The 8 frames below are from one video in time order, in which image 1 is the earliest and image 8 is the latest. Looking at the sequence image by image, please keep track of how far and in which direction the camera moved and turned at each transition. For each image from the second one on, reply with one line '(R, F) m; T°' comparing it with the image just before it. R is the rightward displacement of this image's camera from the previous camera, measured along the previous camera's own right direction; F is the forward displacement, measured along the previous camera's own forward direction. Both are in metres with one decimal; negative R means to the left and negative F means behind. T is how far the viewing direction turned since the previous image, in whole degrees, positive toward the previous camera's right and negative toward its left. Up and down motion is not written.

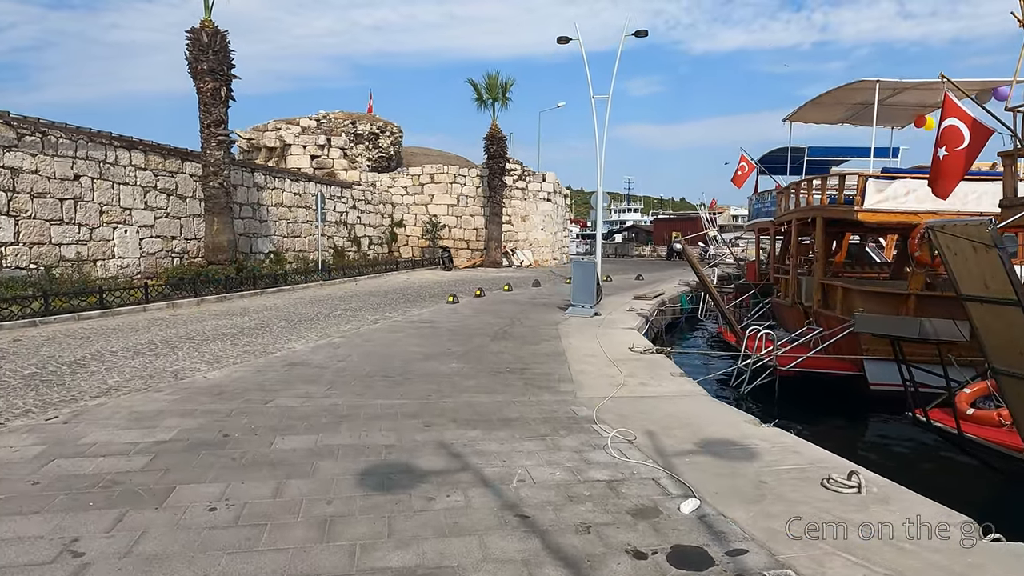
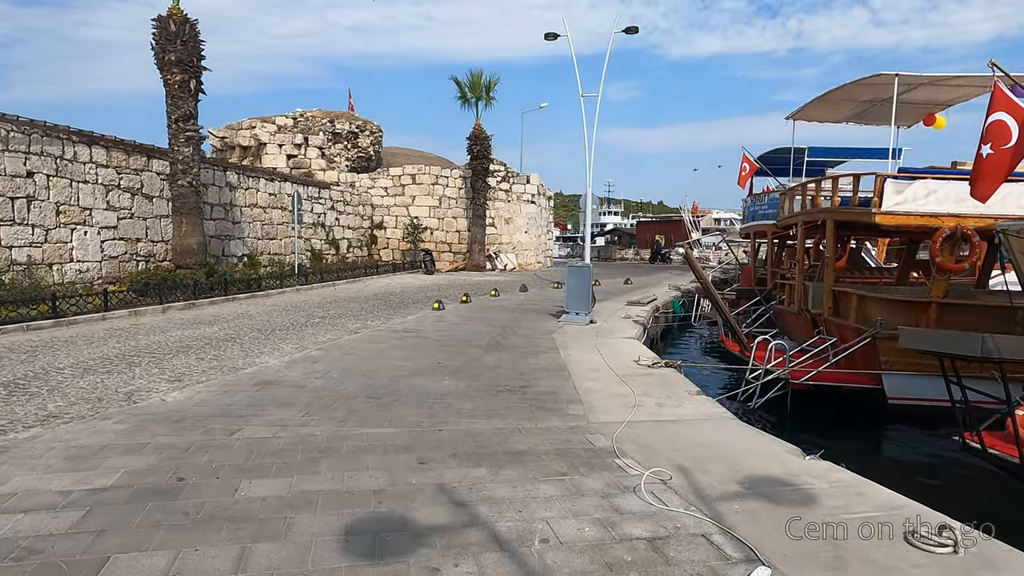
(-0.2, +0.8) m; +2°
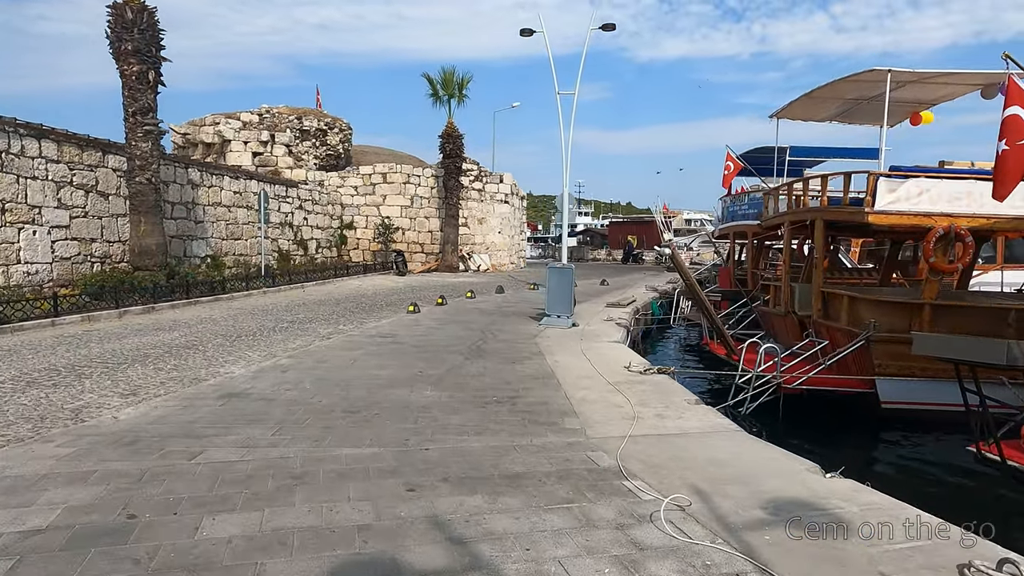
(-0.2, +0.5) m; +3°
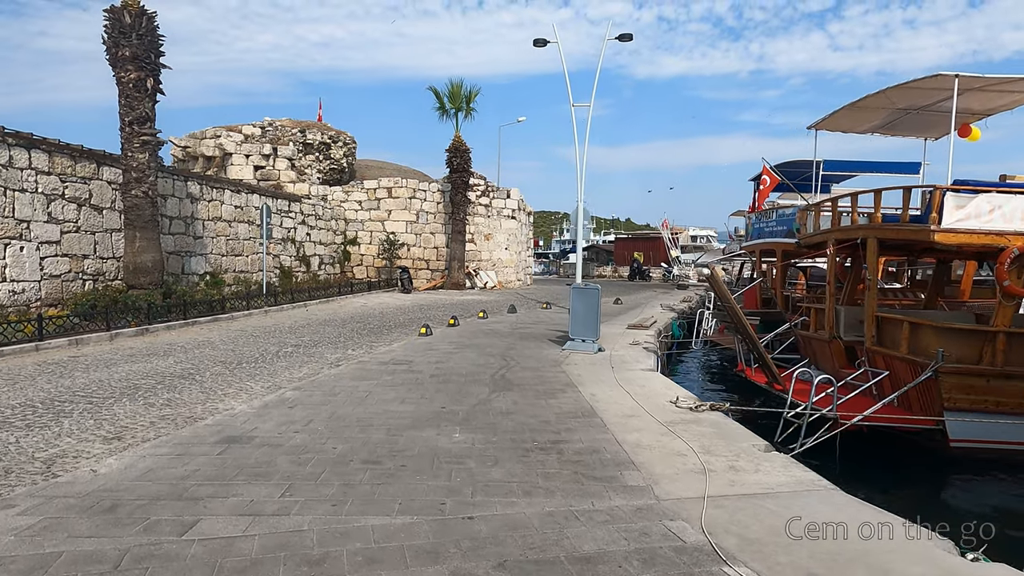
(-0.4, +0.8) m; 0°
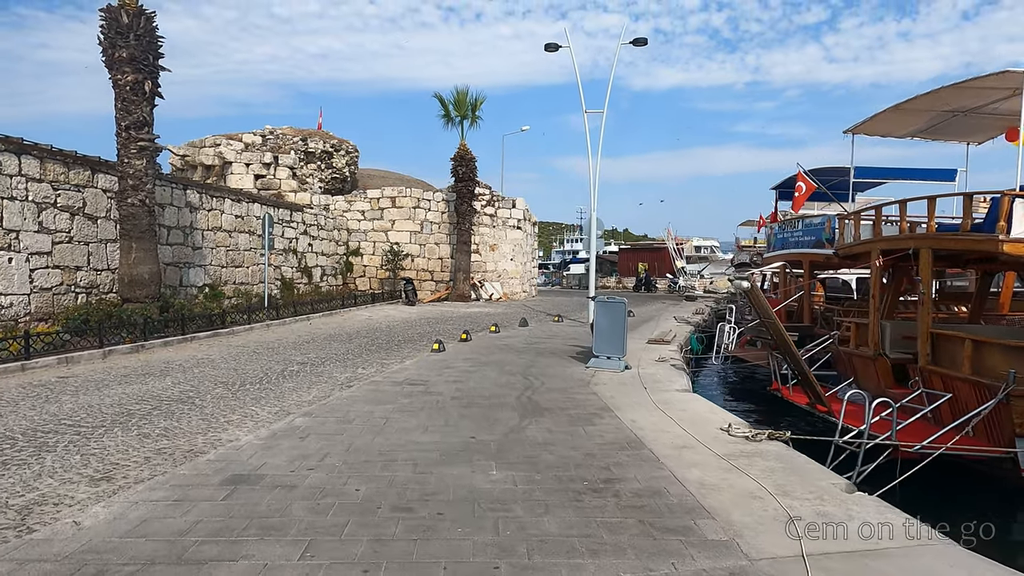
(-0.4, +0.7) m; 0°
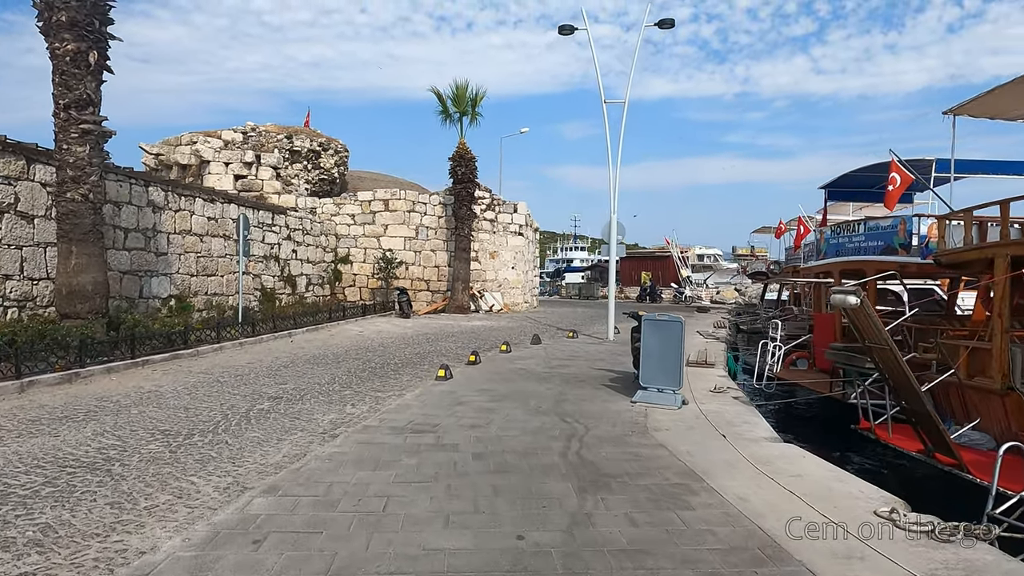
(-0.5, +2.1) m; +1°
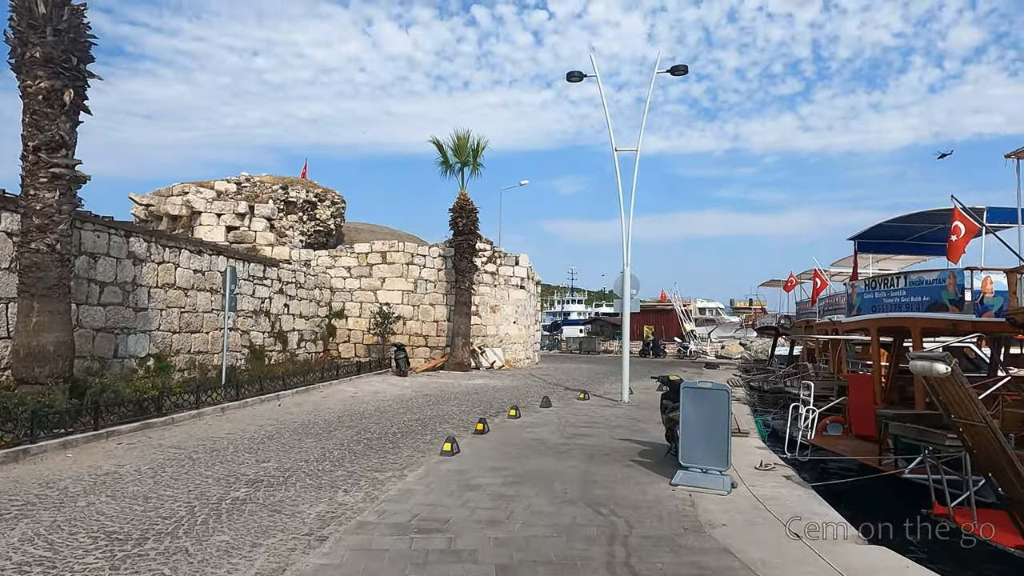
(-0.3, +1.1) m; 0°
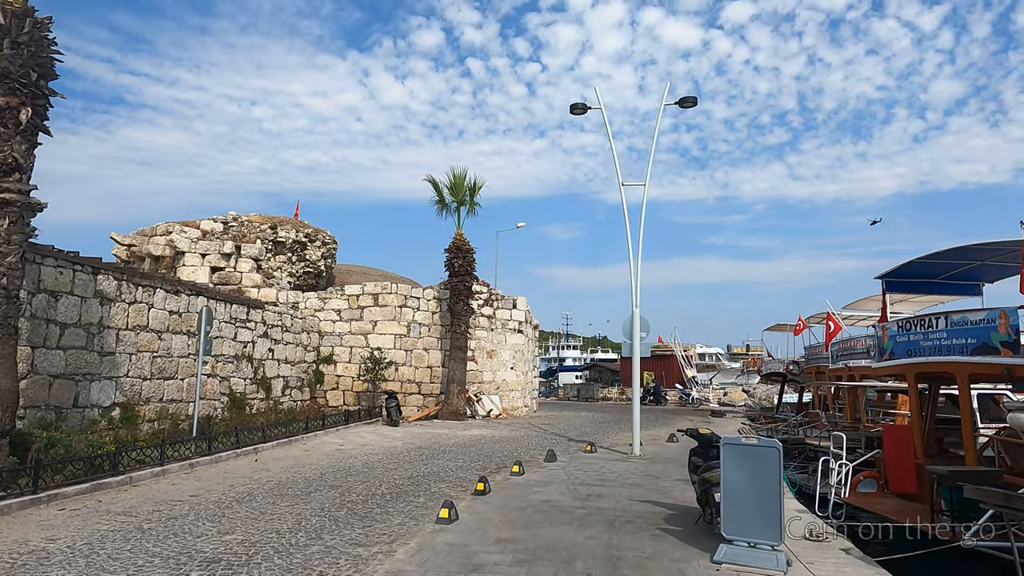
(-0.2, +1.1) m; +1°
